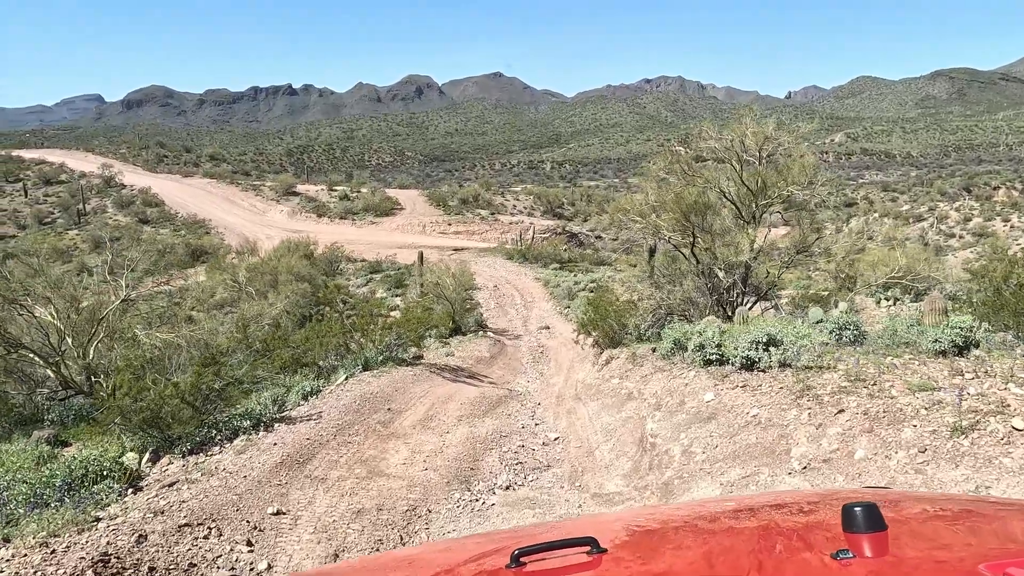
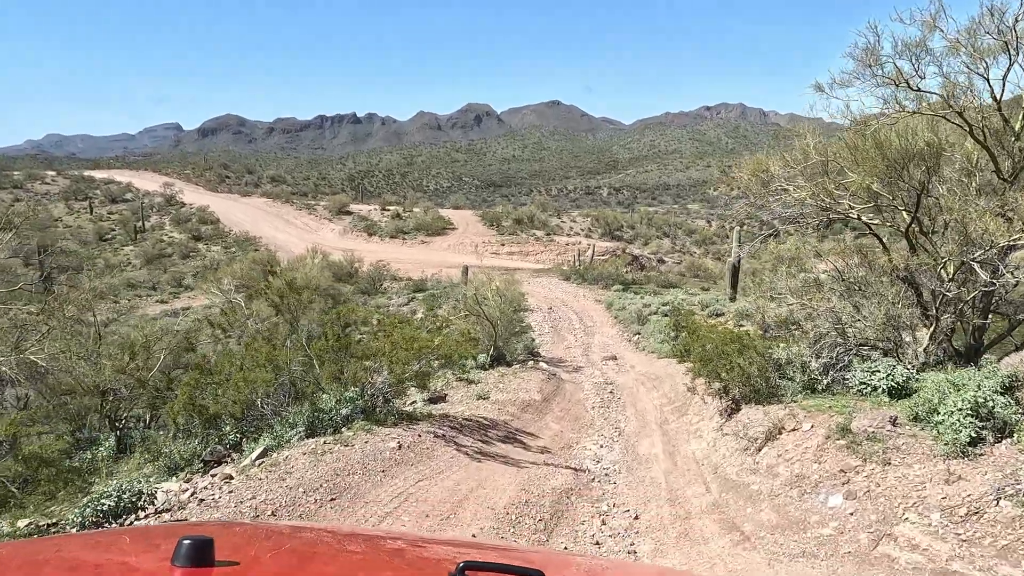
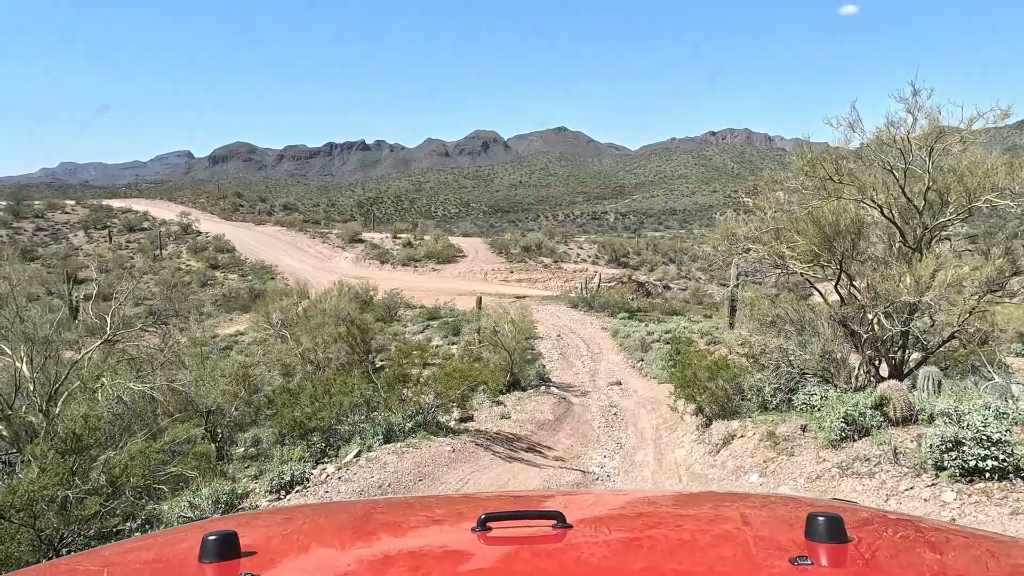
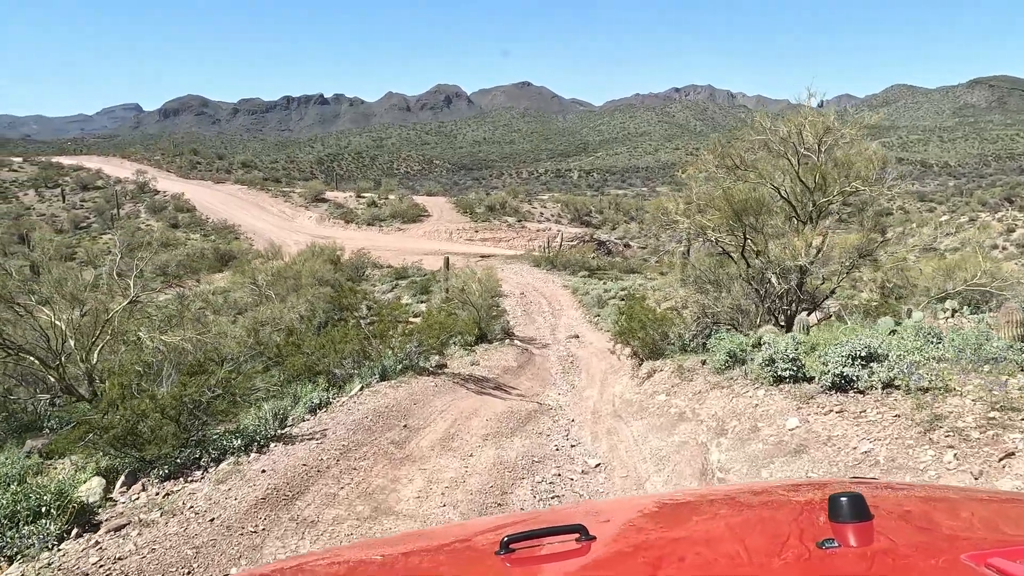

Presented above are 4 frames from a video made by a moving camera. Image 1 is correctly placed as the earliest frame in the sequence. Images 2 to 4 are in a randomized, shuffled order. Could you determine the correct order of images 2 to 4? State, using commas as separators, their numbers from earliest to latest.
4, 3, 2
